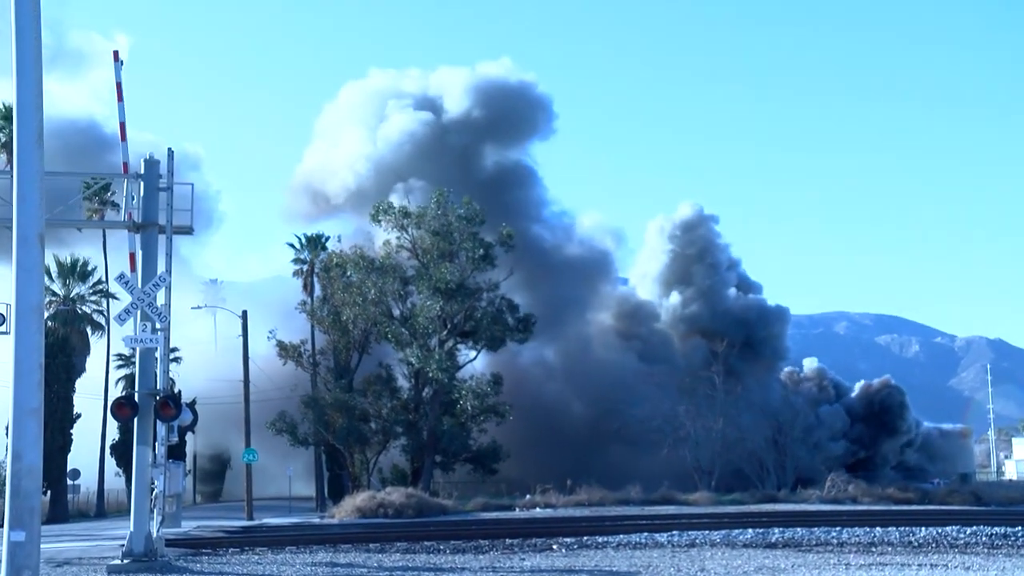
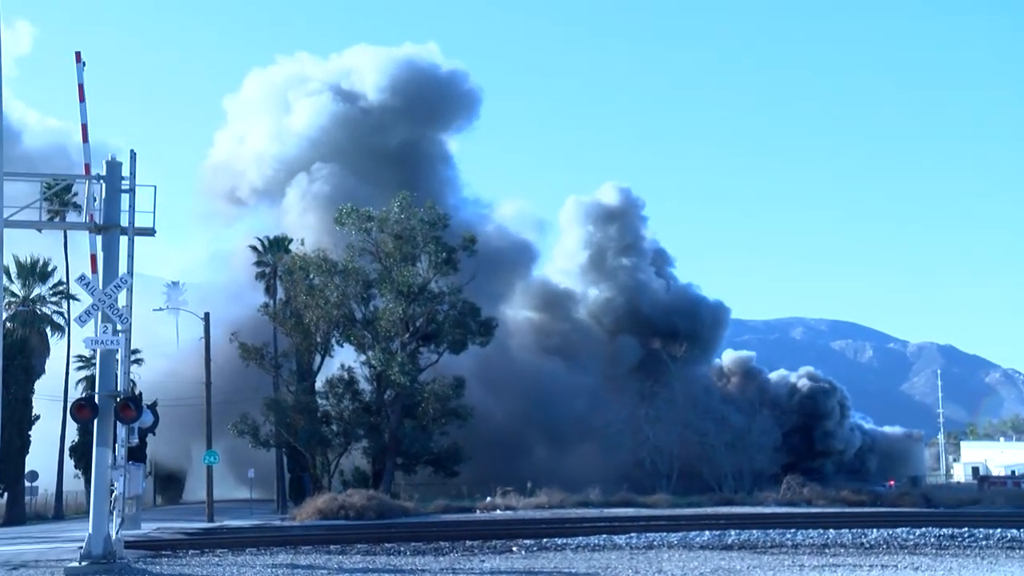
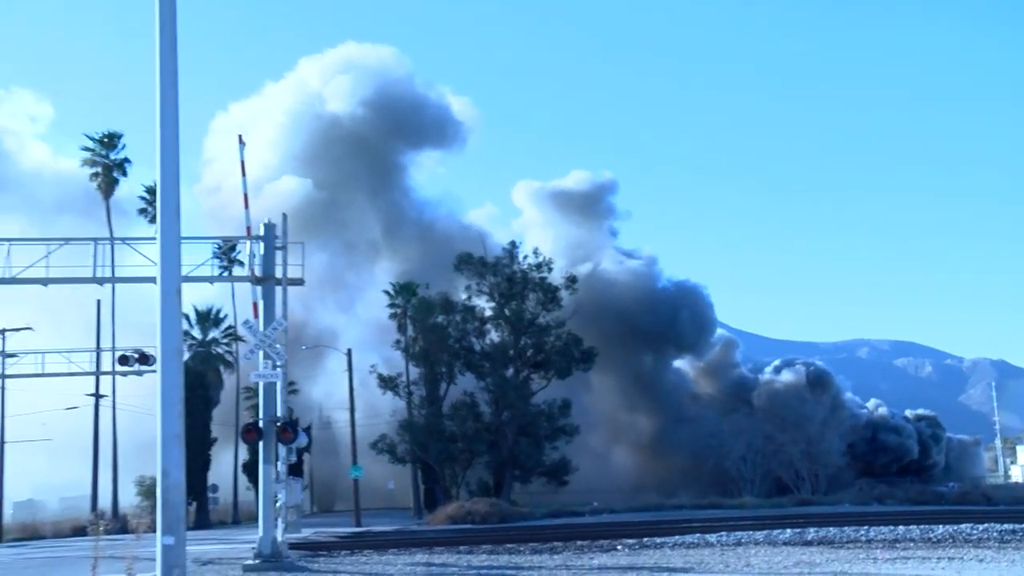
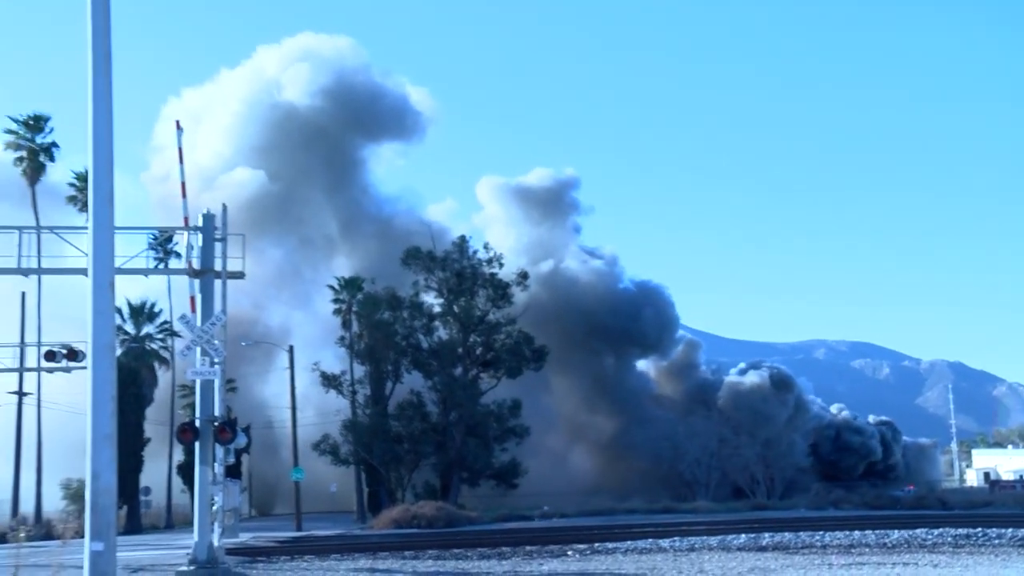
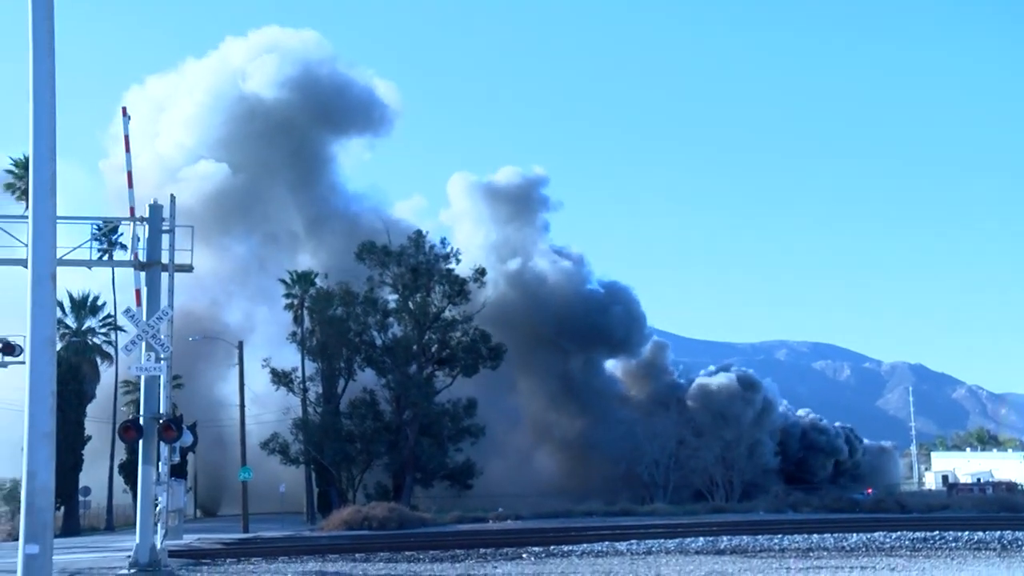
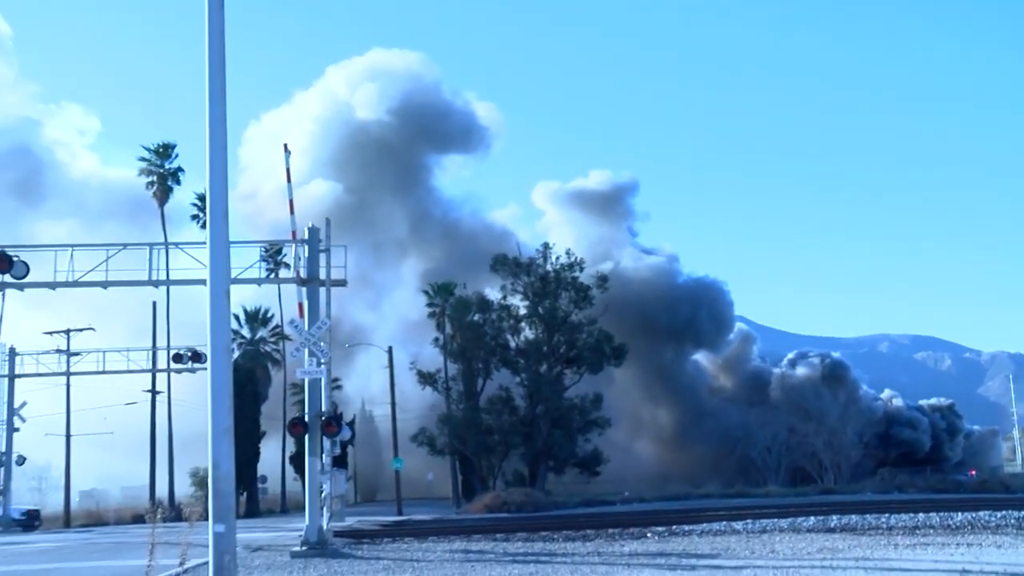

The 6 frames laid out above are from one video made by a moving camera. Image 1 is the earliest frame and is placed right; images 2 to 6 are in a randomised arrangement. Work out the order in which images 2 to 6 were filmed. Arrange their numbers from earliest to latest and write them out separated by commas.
2, 5, 4, 3, 6
